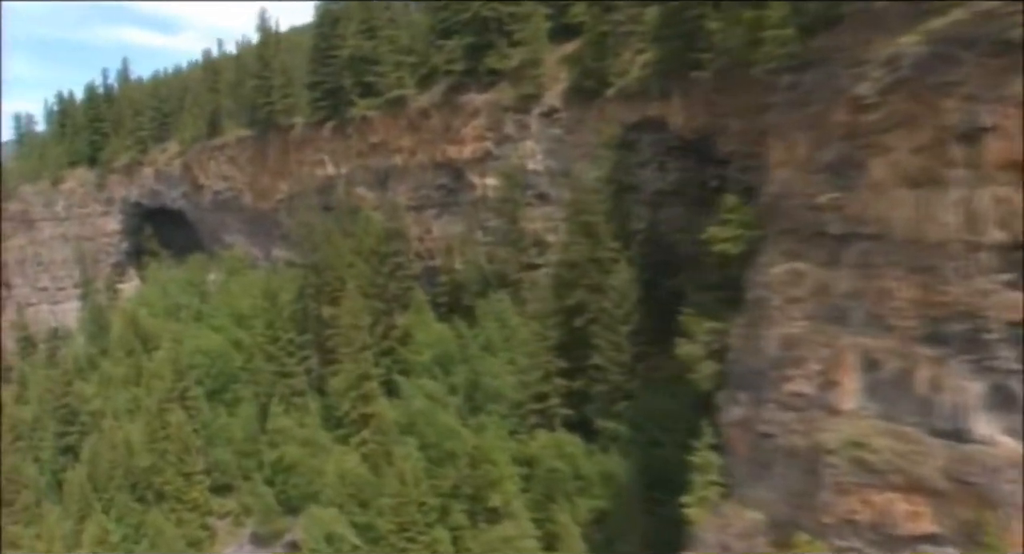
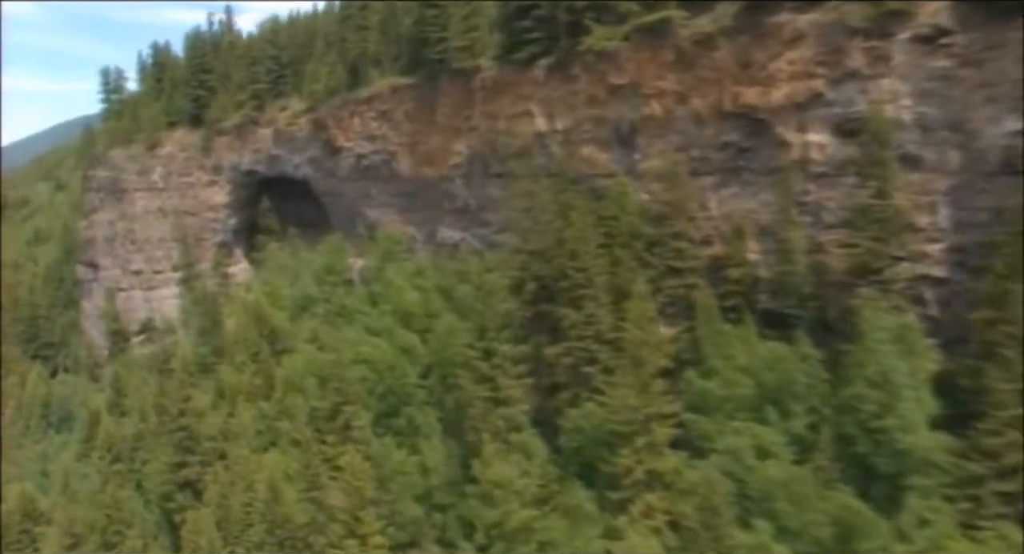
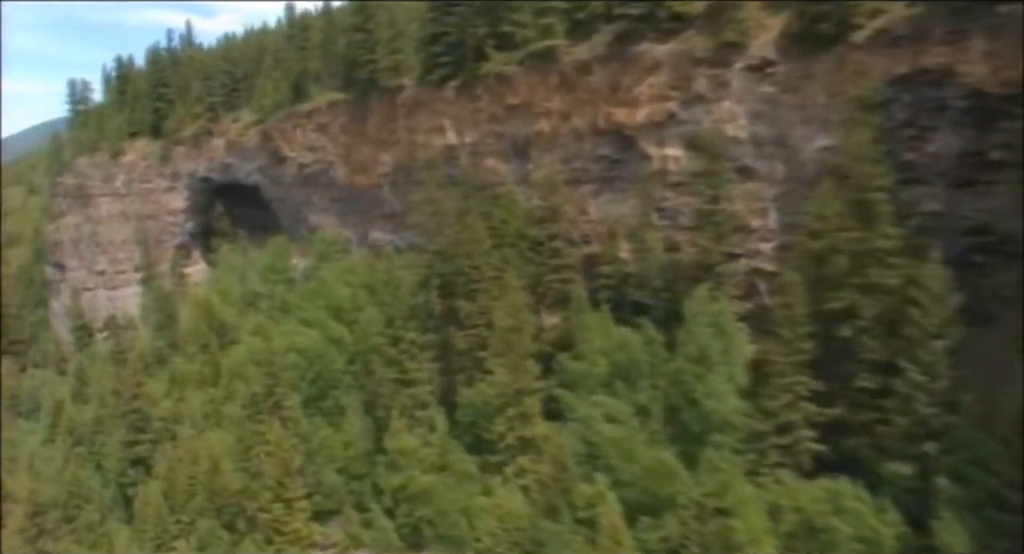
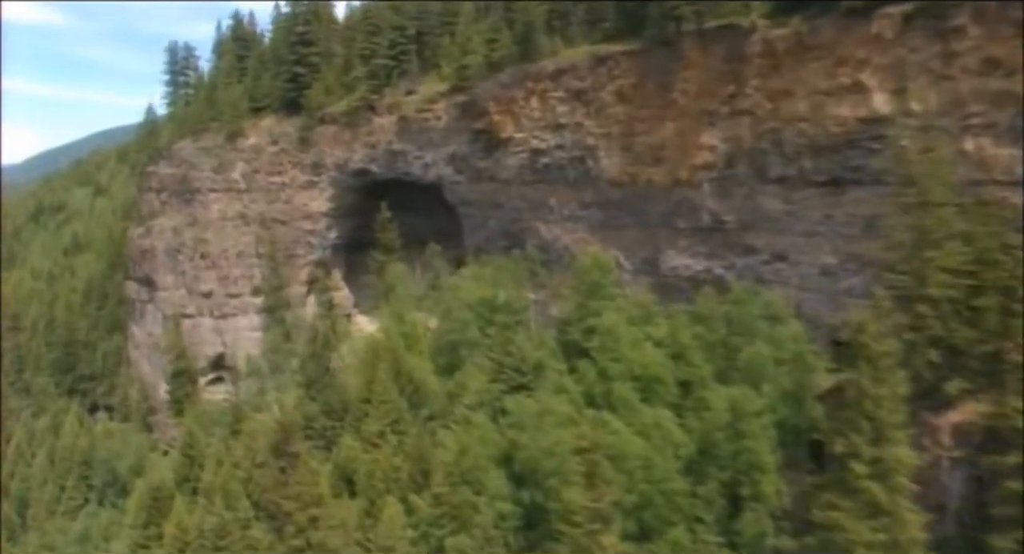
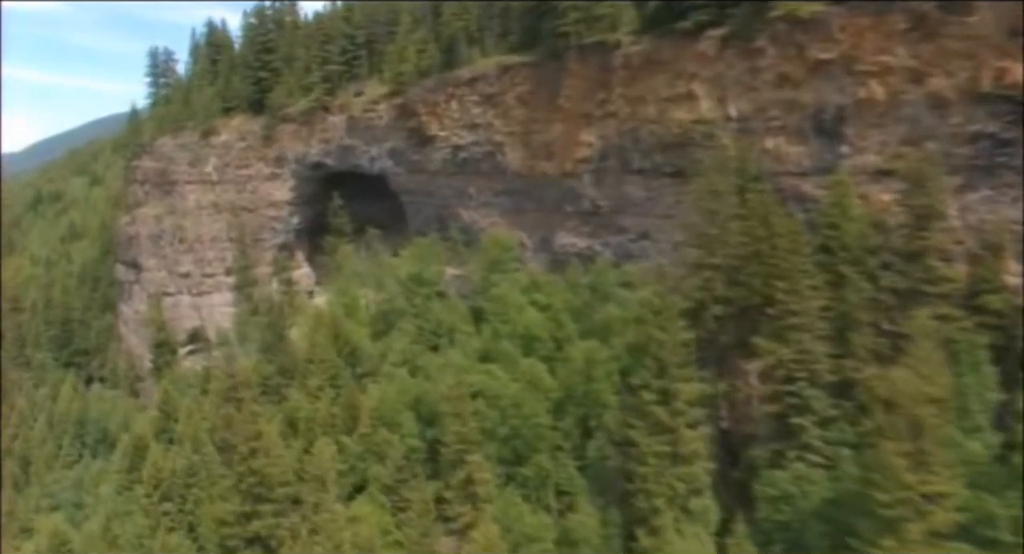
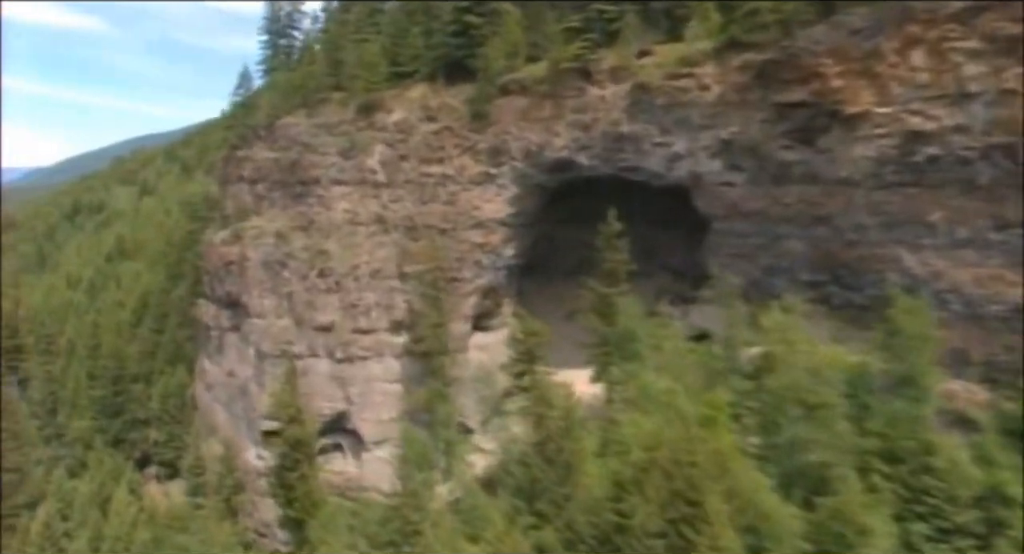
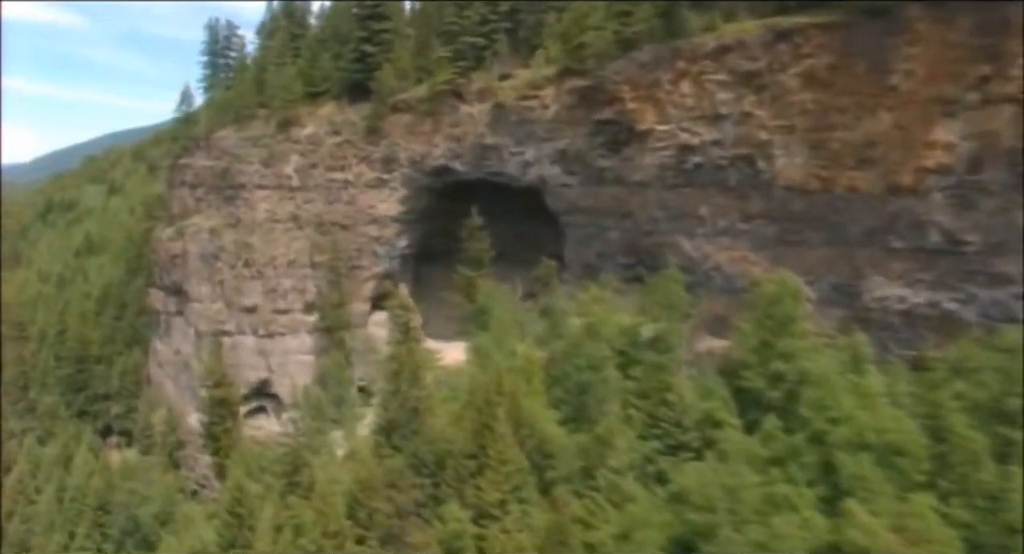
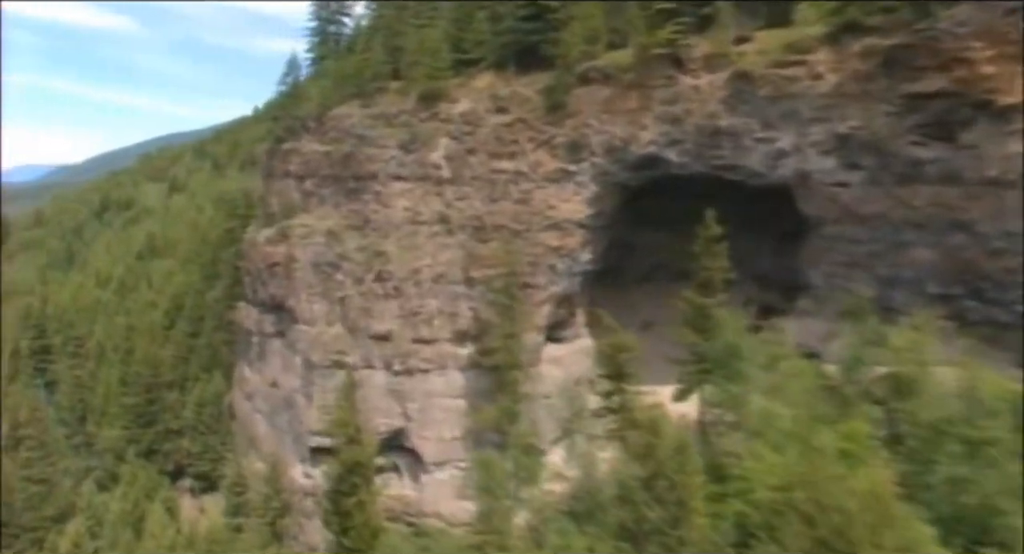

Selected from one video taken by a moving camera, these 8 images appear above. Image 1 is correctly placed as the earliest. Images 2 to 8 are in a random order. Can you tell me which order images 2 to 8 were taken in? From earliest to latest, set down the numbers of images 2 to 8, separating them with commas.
3, 2, 5, 4, 7, 6, 8
